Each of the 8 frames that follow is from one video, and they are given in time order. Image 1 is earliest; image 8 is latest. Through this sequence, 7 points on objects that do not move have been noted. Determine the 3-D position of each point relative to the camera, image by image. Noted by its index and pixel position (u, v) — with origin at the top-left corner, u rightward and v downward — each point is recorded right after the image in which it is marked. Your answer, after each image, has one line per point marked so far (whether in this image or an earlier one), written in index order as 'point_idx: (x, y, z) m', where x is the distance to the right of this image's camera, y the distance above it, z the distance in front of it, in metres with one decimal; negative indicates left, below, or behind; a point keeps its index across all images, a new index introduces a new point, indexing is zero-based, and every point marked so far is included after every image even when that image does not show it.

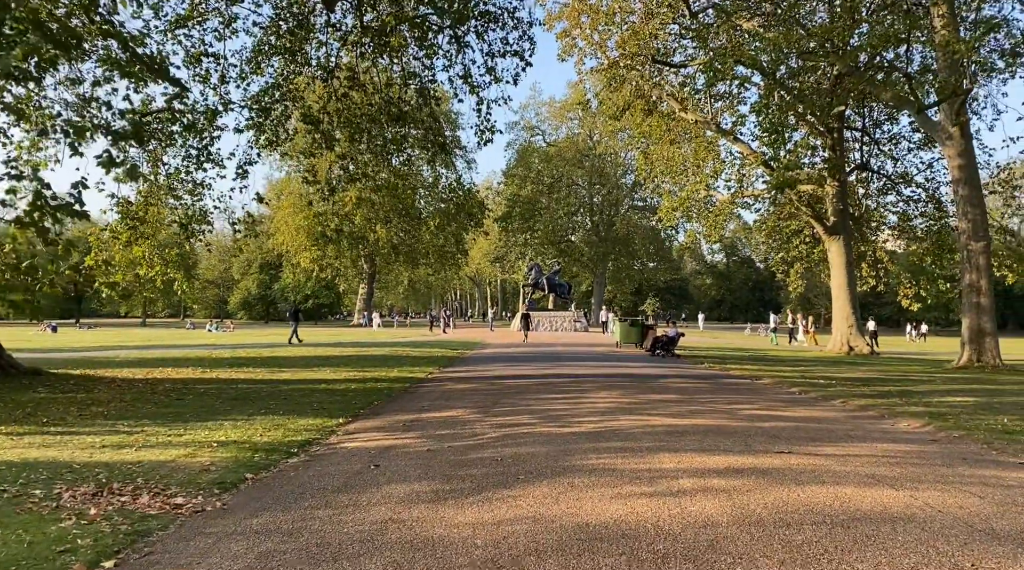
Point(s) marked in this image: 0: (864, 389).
0: (+5.3, -1.6, +13.8) m
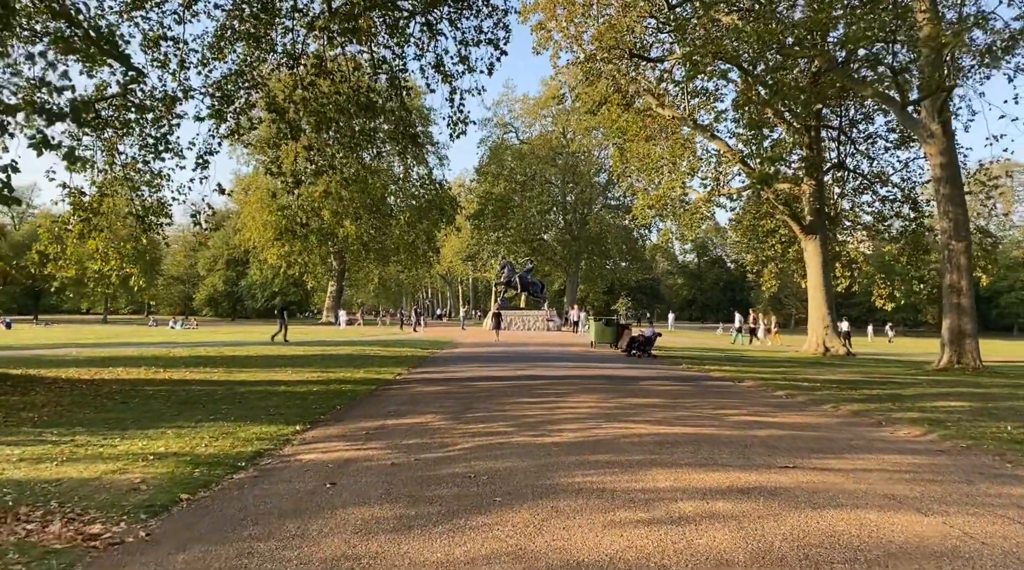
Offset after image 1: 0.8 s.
0: (+4.9, -1.6, +13.2) m
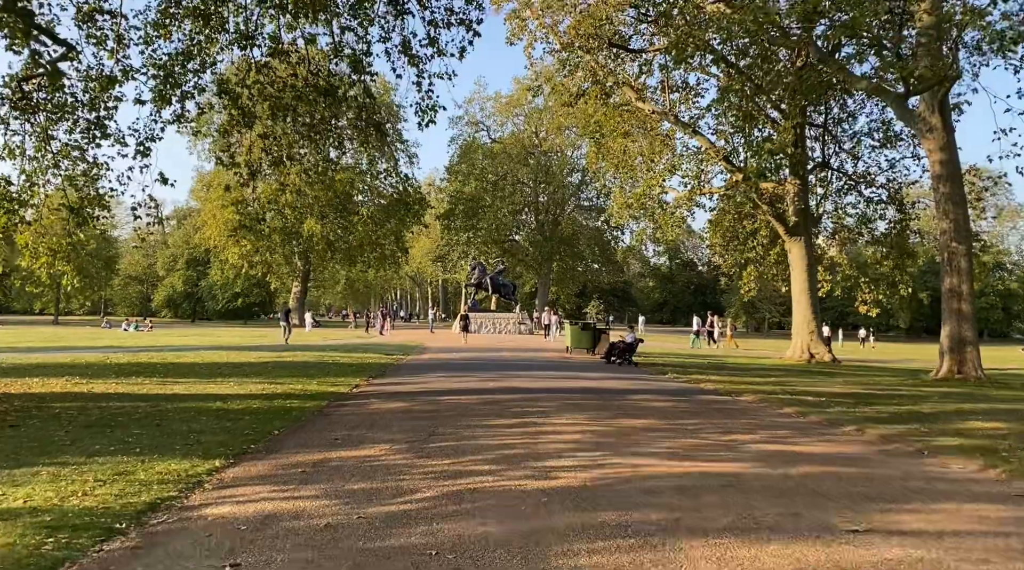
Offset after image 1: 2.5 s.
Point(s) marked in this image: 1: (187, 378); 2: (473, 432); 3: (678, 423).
0: (+4.6, -1.6, +11.8) m
1: (-5.3, -1.5, +14.9) m
2: (-0.4, -1.3, +8.3) m
3: (+1.7, -1.4, +9.3) m
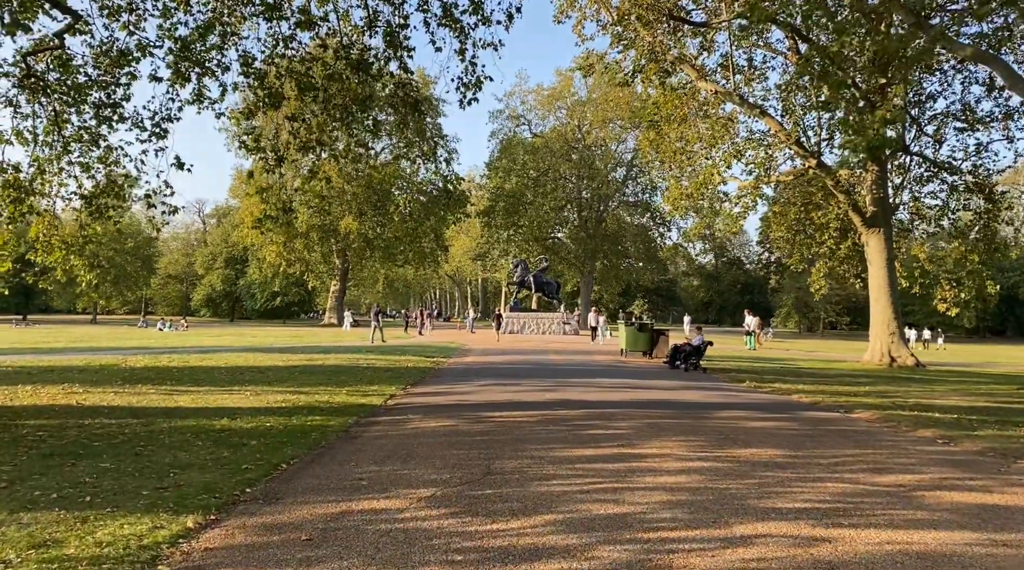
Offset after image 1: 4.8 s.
0: (+5.3, -1.5, +9.4) m
1: (-4.5, -1.4, +13.1) m
2: (+0.2, -1.3, +6.2) m
3: (+2.3, -1.3, +7.1) m
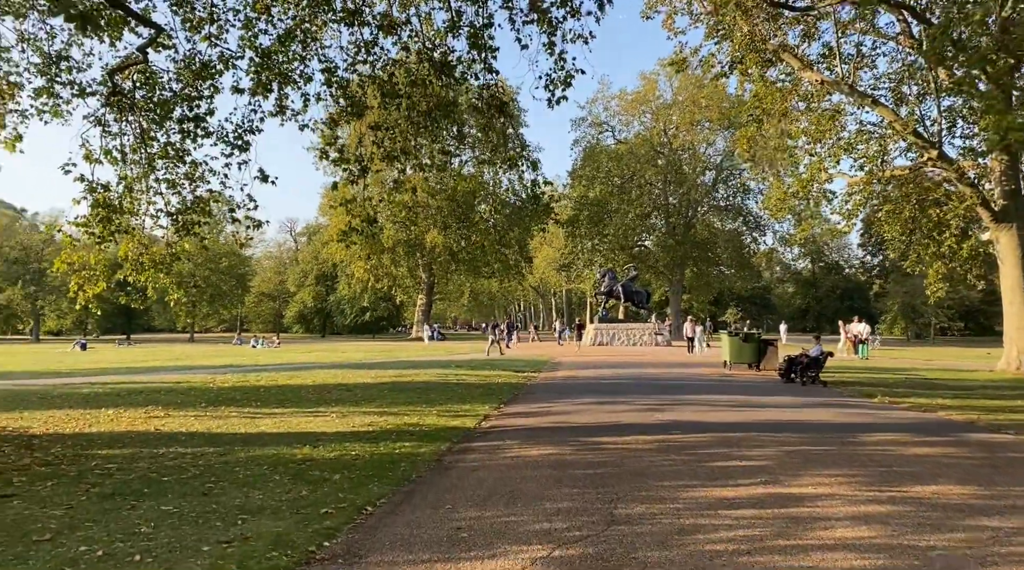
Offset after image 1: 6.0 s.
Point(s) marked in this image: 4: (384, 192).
0: (+6.3, -1.5, +7.8) m
1: (-3.1, -1.7, +12.3) m
2: (+0.9, -1.3, +5.0) m
3: (+3.1, -1.3, +5.8) m
4: (-2.0, +1.5, +14.5) m
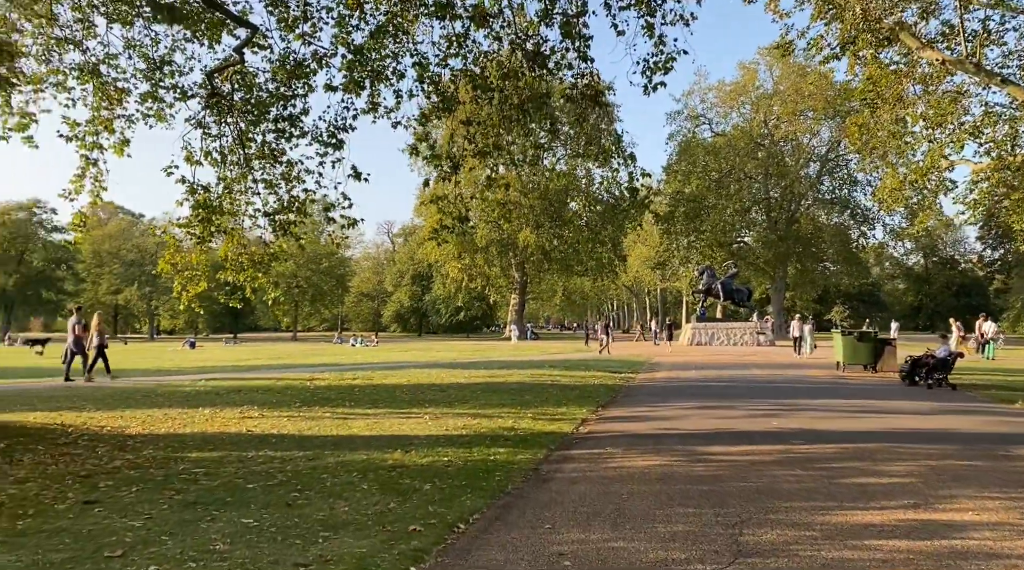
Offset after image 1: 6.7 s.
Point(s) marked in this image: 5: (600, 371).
0: (+7.1, -1.4, +6.6) m
1: (-1.8, -1.6, +12.0) m
2: (+1.4, -1.3, +4.3) m
3: (+3.7, -1.3, +4.9) m
4: (-0.5, +1.5, +14.0) m
5: (+1.9, -1.9, +20.1) m
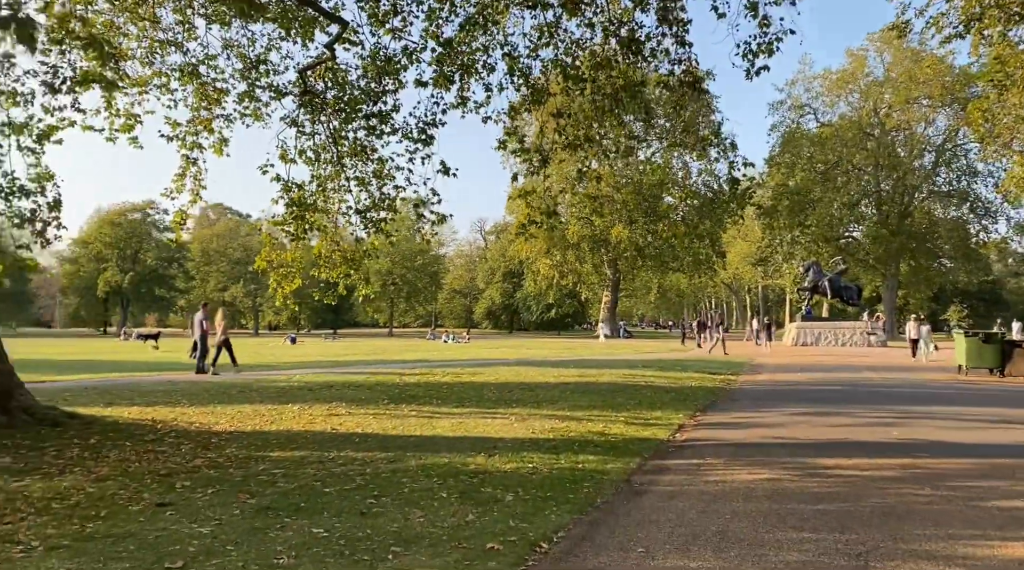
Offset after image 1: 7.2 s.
0: (+7.6, -1.4, +5.4) m
1: (-0.6, -1.6, +11.7) m
2: (+1.8, -1.2, +3.7) m
3: (+4.1, -1.3, +4.0) m
4: (+0.8, +1.5, +13.6) m
5: (+3.9, -1.8, +19.3) m
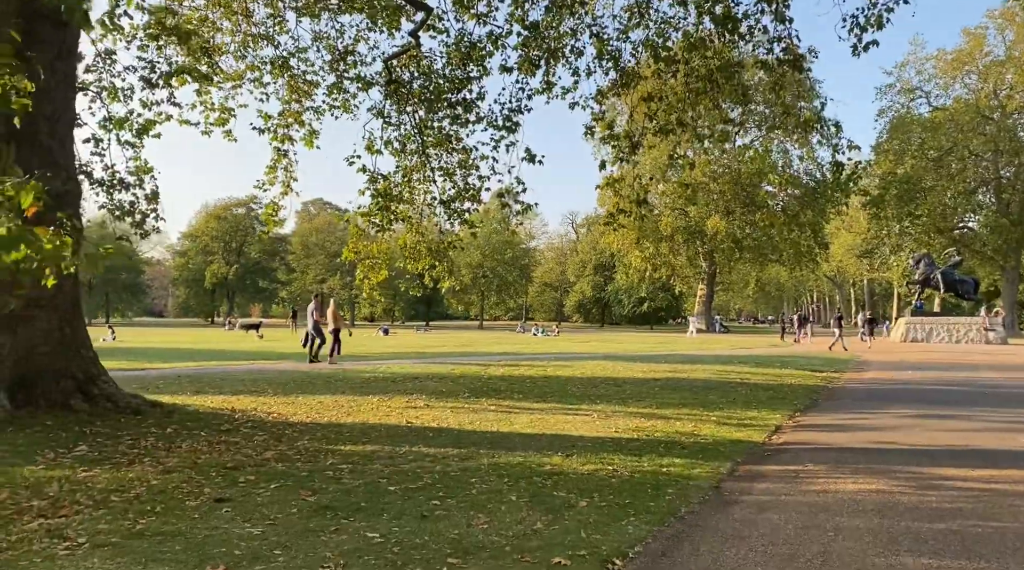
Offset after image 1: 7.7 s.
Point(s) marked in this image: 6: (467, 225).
0: (+8.0, -1.3, +4.1) m
1: (+0.4, -1.5, +11.2) m
2: (+2.0, -1.2, +3.0) m
3: (+4.3, -1.2, +3.1) m
4: (+2.1, +1.7, +12.9) m
5: (+5.7, -1.7, +18.4) m
6: (-0.9, +1.0, +15.0) m
